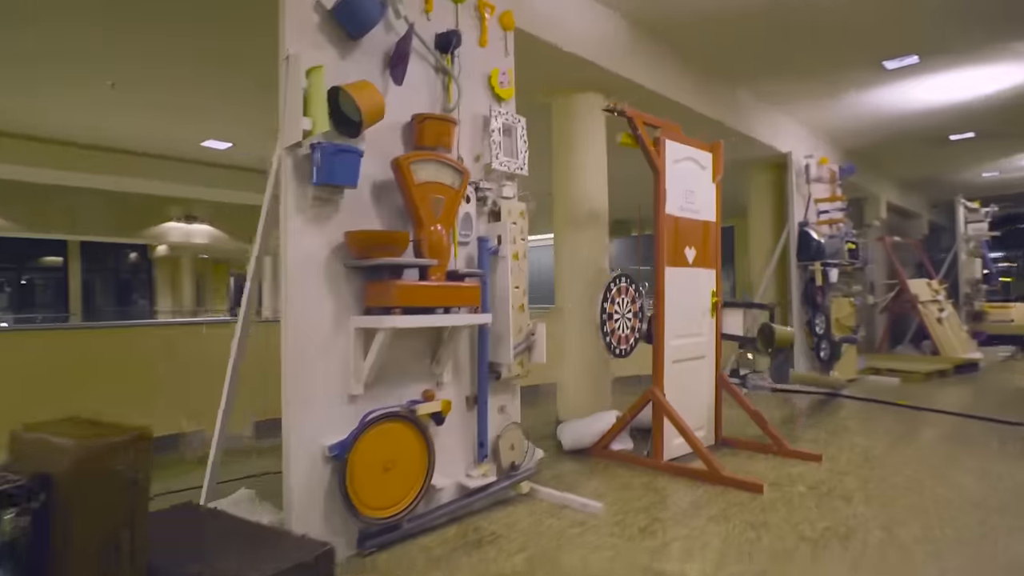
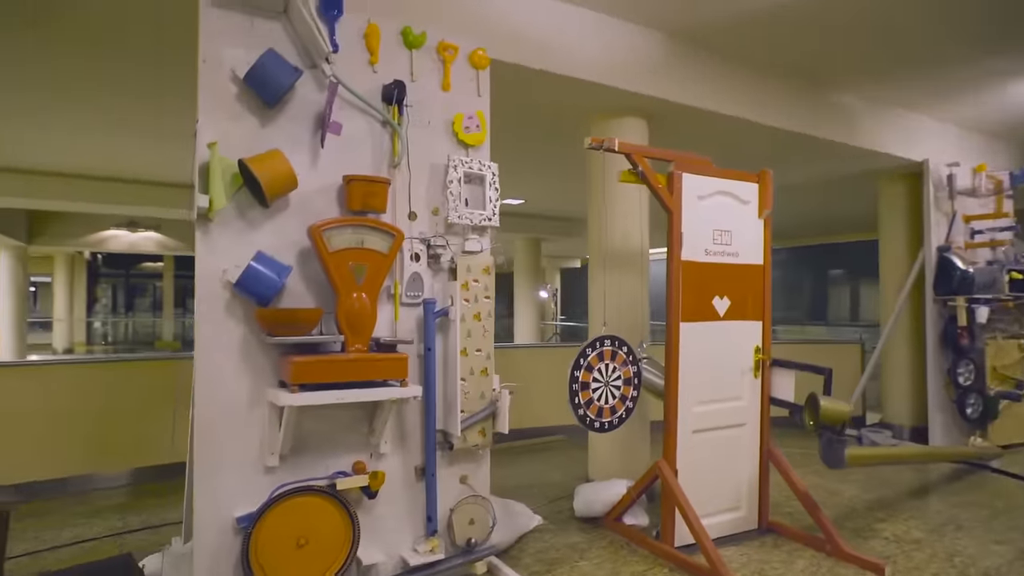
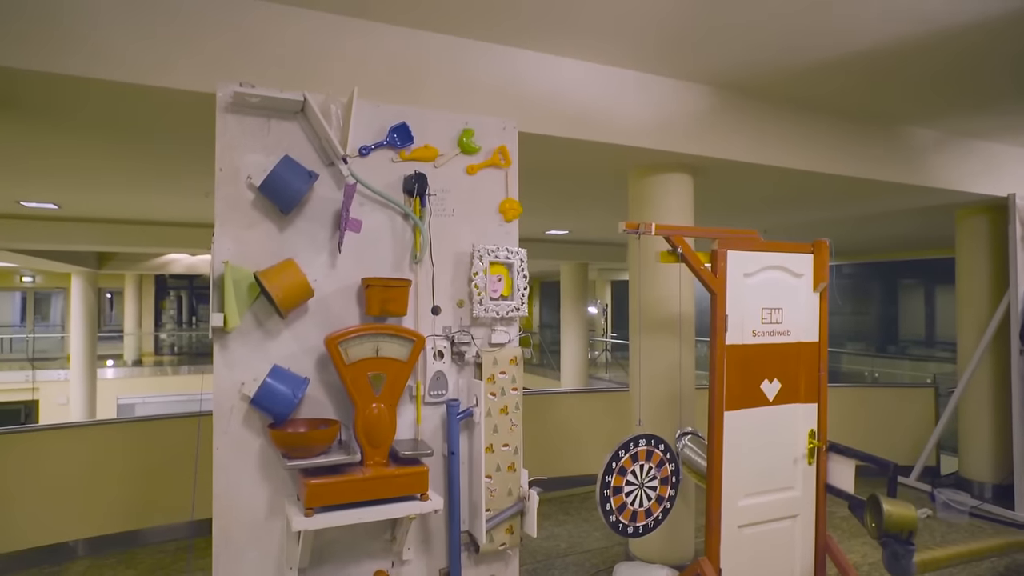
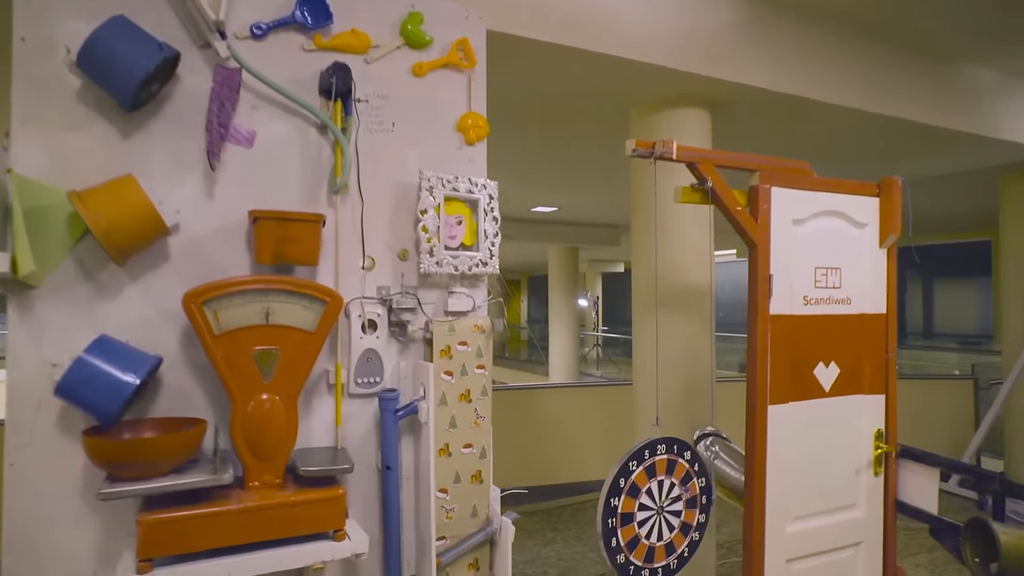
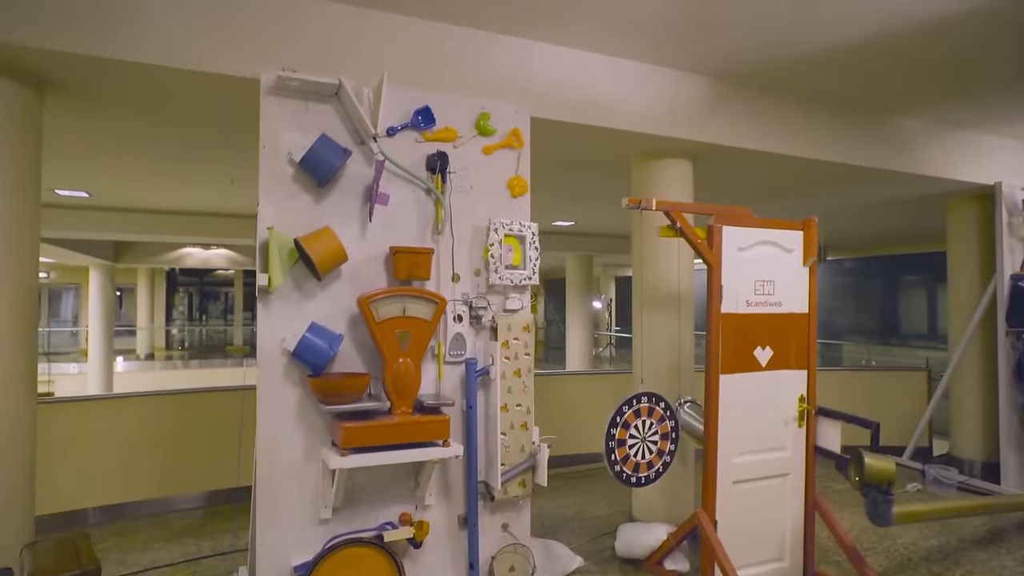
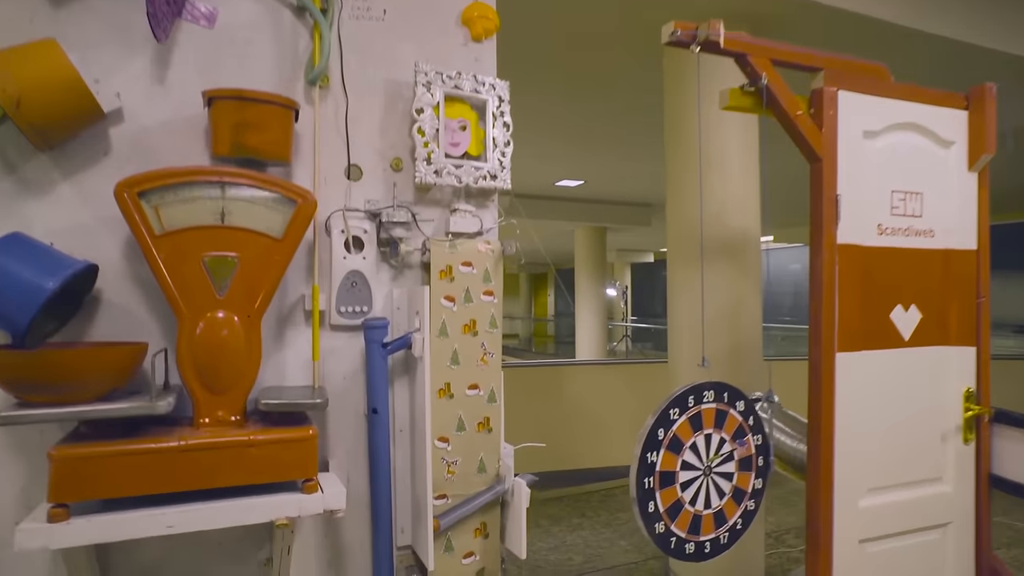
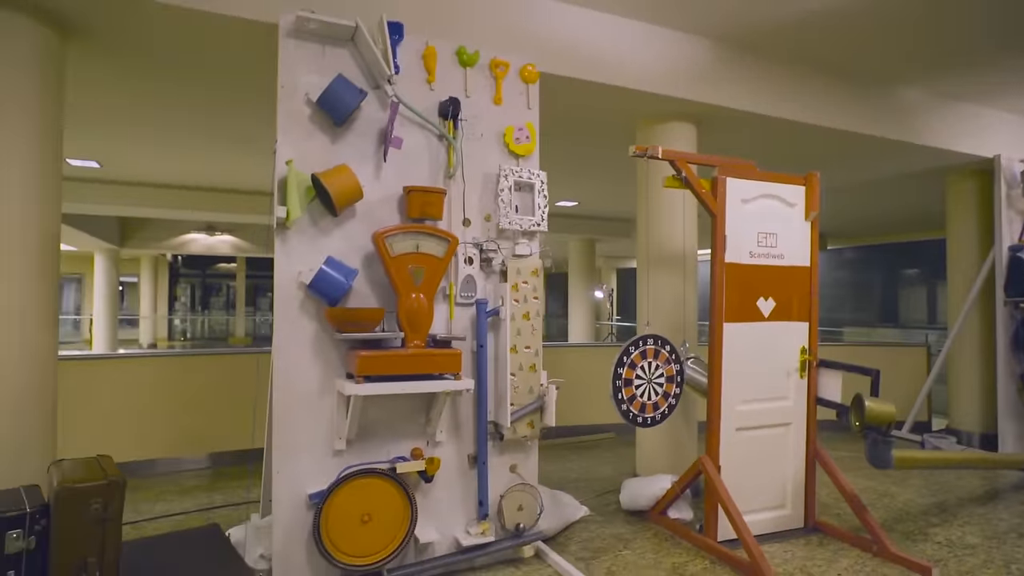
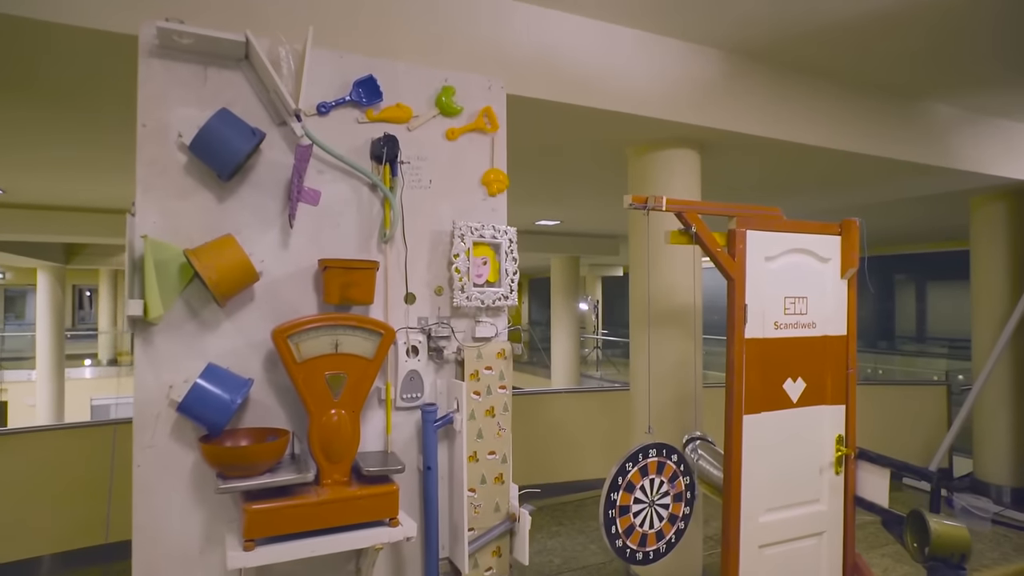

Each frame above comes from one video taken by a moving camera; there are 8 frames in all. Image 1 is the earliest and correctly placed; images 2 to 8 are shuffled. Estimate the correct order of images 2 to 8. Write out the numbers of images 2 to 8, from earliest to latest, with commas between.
2, 7, 5, 3, 8, 4, 6
